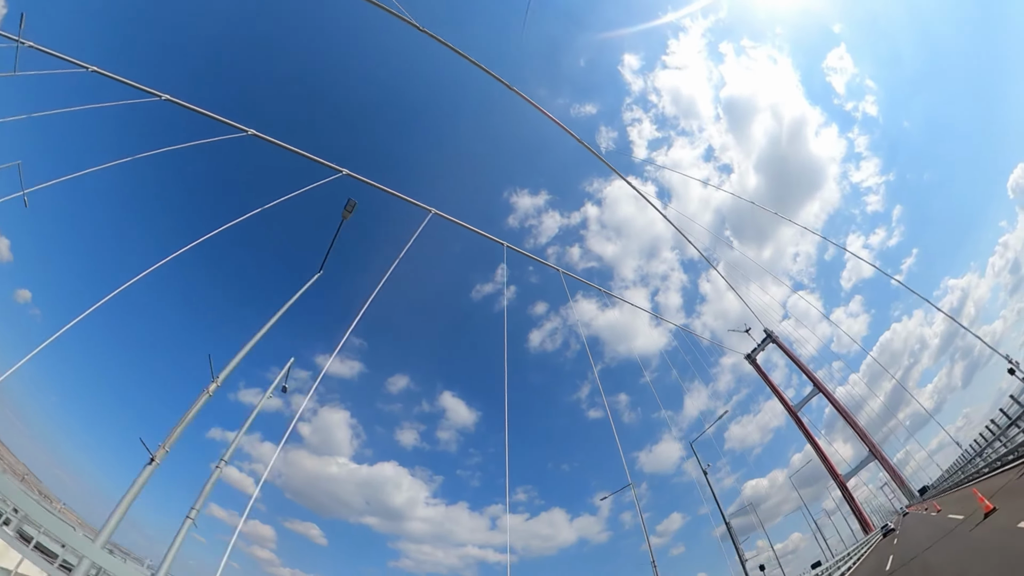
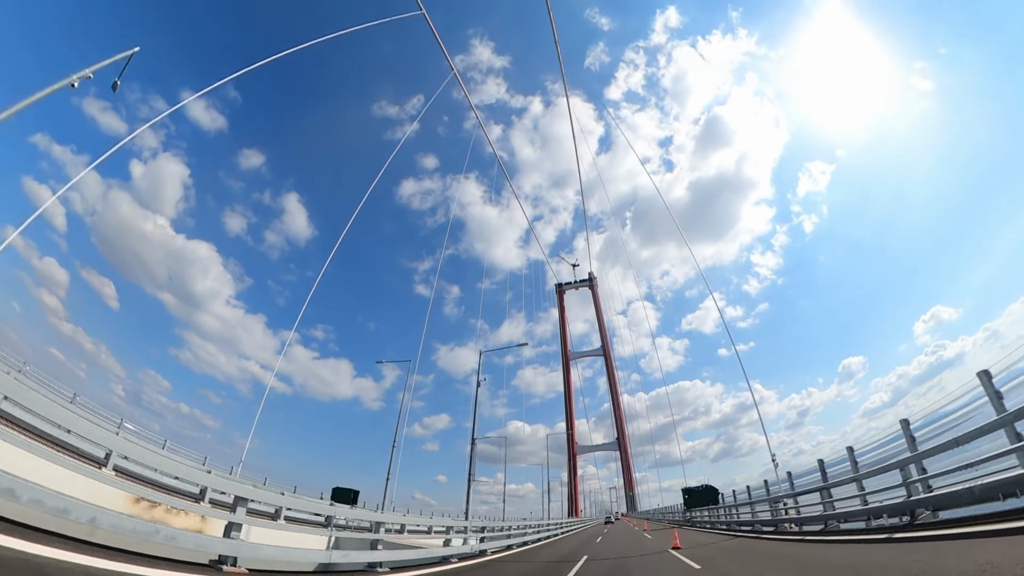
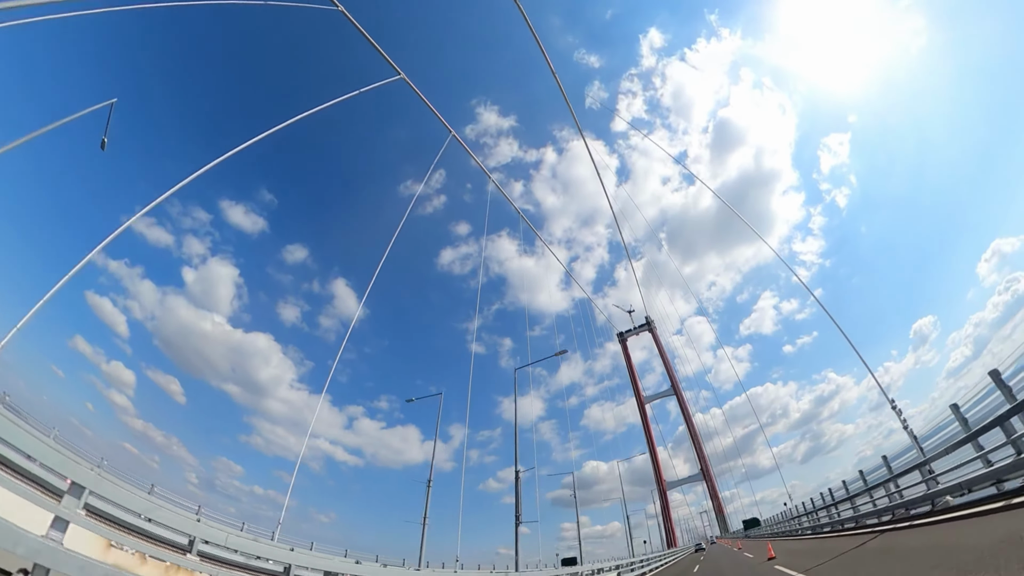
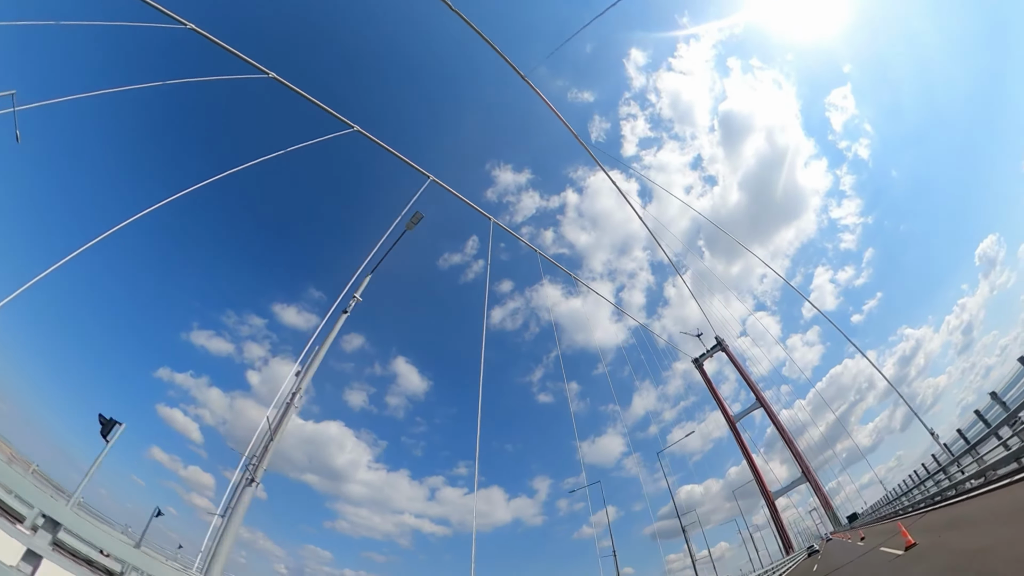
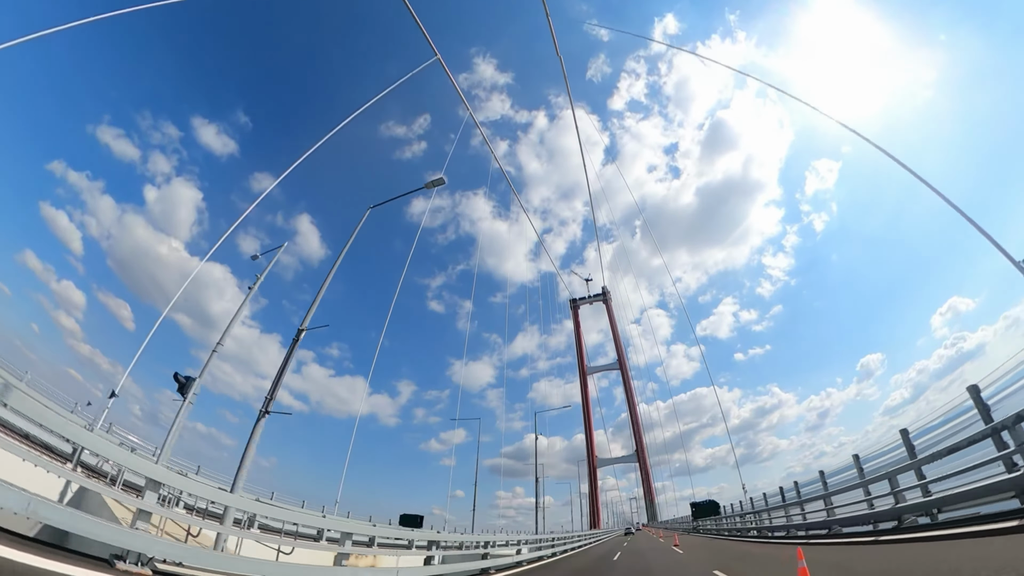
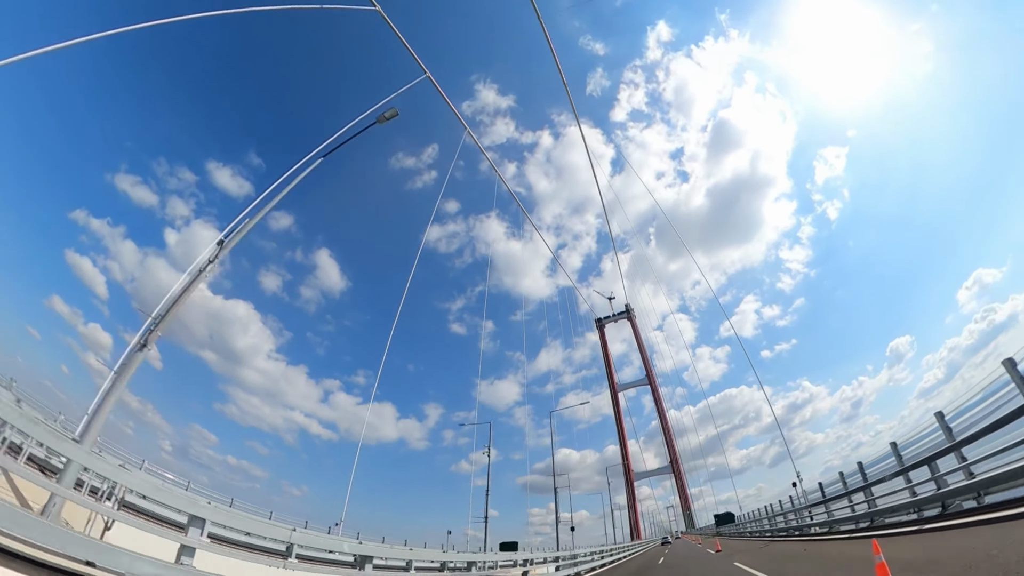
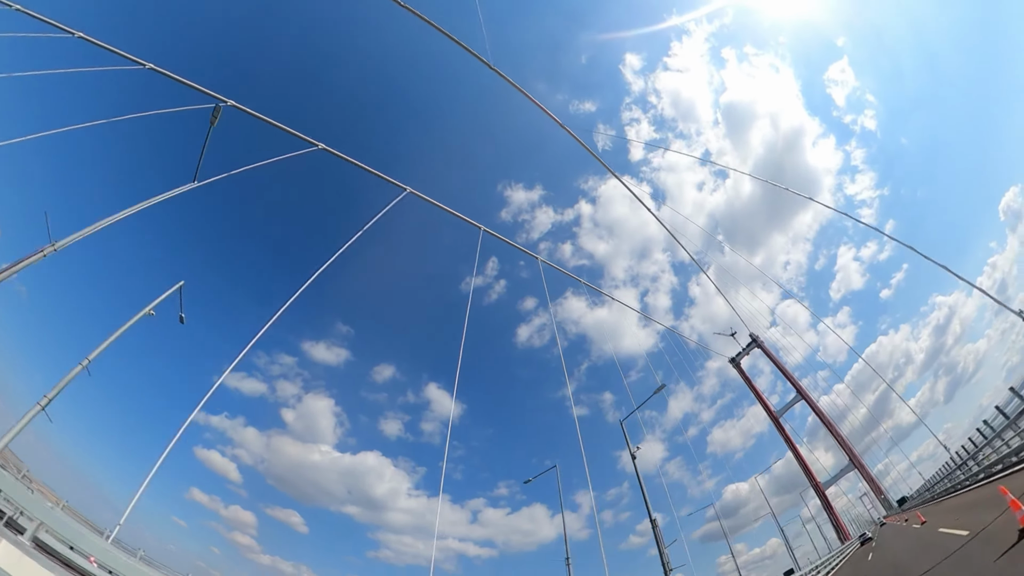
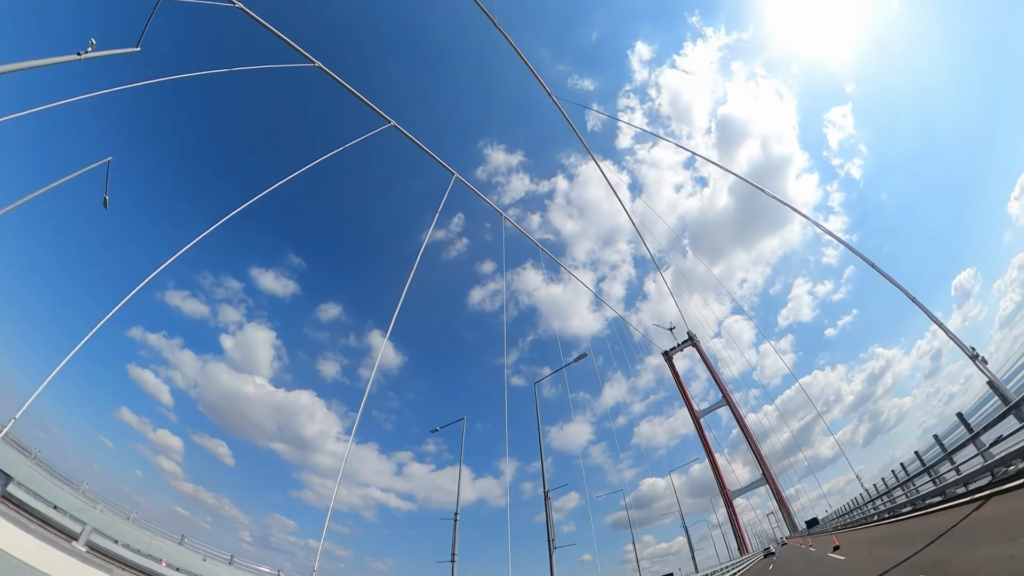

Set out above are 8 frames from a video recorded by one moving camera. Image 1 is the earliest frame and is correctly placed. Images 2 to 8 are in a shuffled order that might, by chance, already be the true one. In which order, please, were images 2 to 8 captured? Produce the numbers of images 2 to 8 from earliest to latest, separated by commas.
7, 4, 8, 3, 6, 5, 2
